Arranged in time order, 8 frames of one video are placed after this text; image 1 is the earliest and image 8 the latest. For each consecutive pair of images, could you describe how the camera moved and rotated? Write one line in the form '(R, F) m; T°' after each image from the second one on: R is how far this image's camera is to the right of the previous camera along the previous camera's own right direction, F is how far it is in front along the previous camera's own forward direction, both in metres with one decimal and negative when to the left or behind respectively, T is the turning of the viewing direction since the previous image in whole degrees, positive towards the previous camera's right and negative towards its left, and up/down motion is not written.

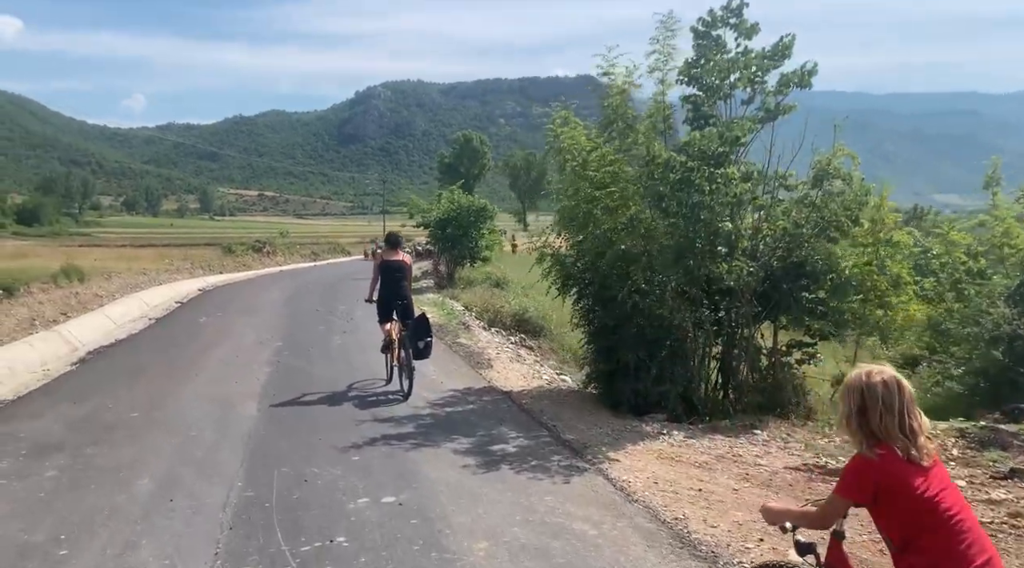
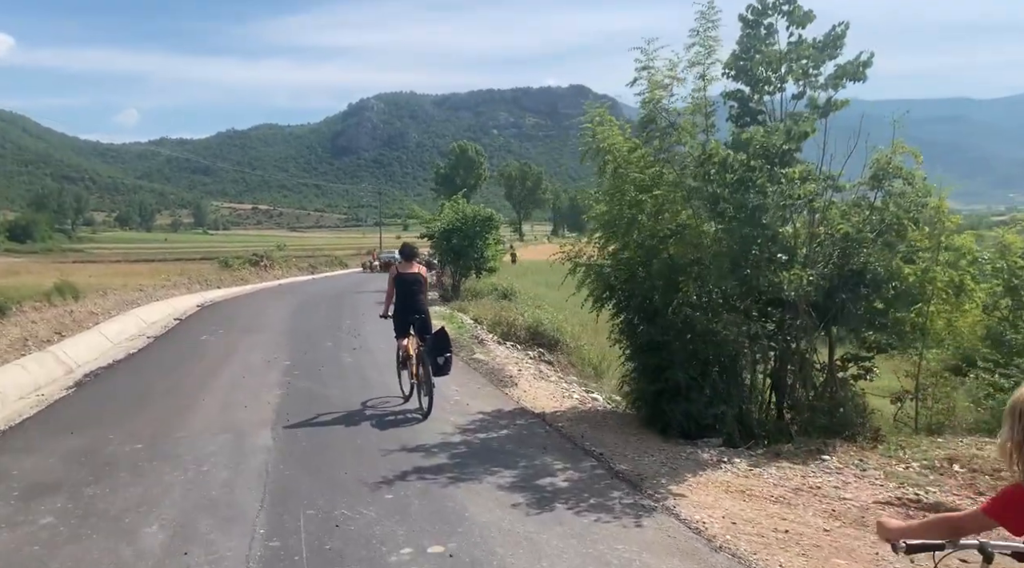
(-0.4, +0.6) m; 0°
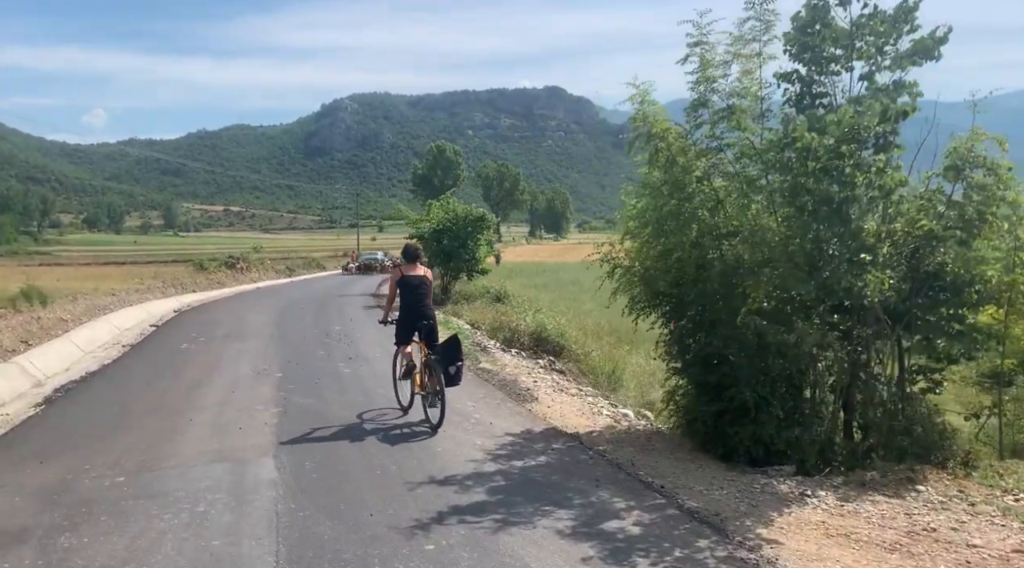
(-0.5, +0.9) m; +2°
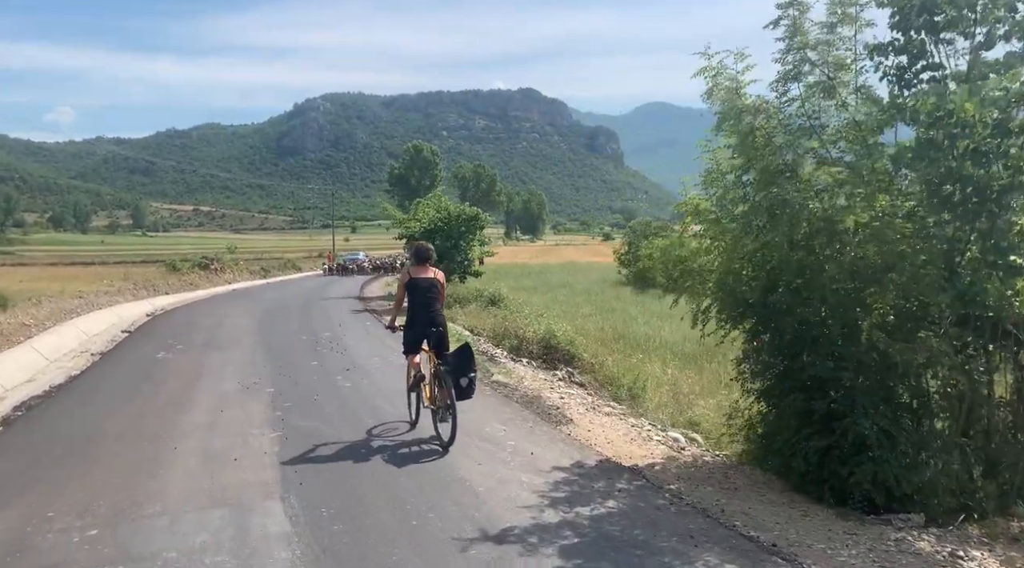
(-0.6, +1.1) m; +2°
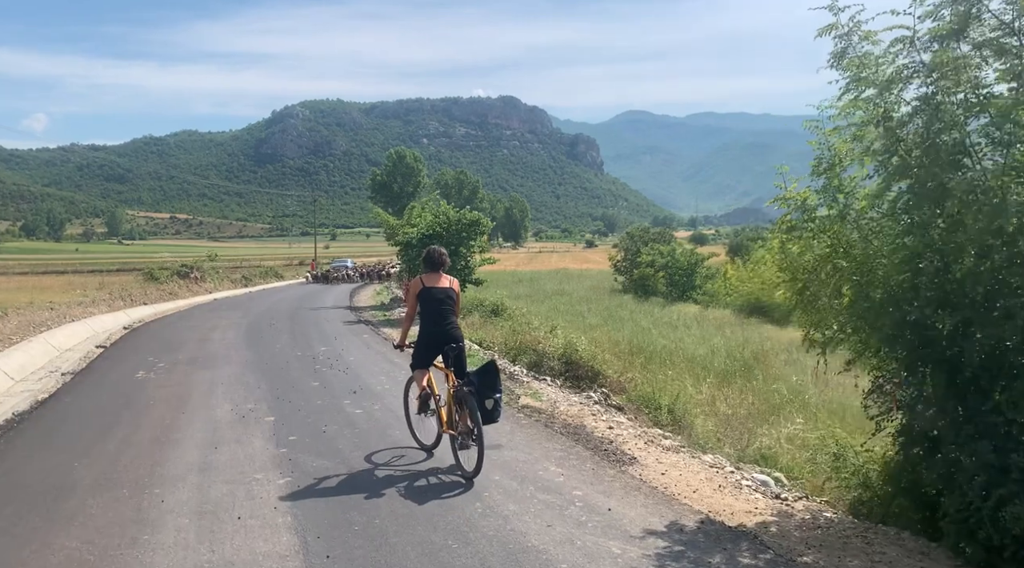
(-0.6, +1.3) m; +1°
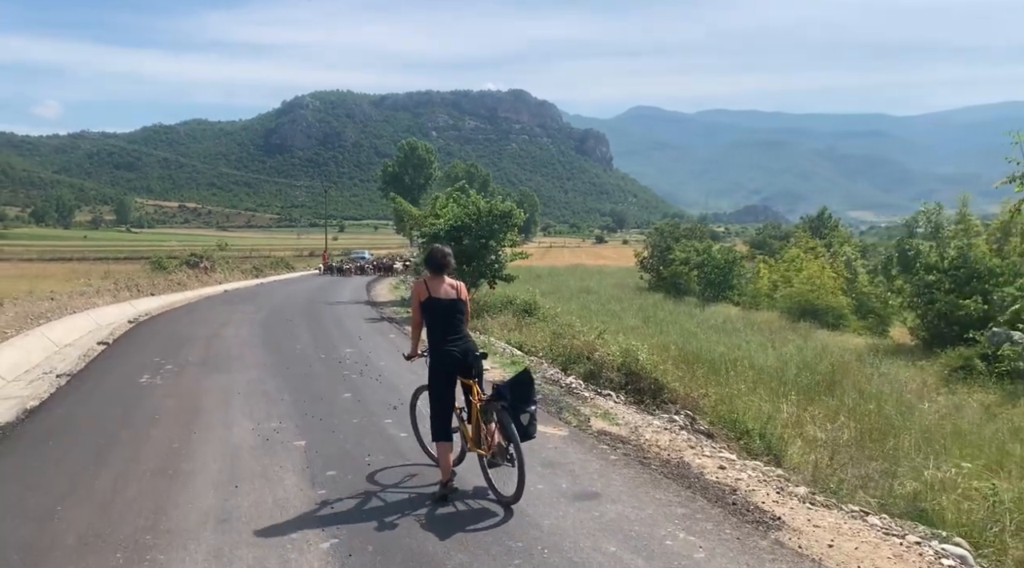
(-0.7, +1.6) m; -1°
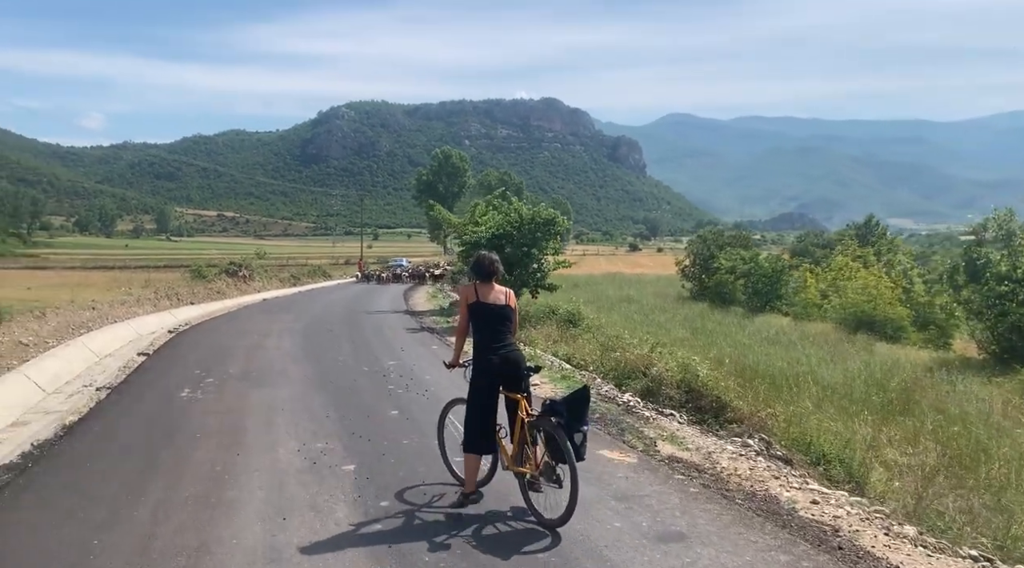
(-0.3, +0.5) m; -2°
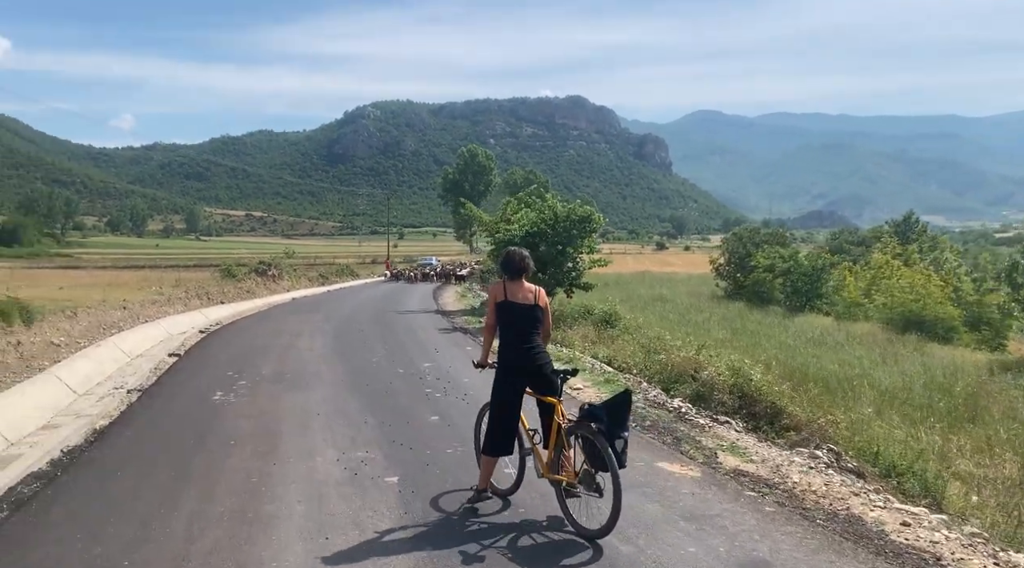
(-0.2, +0.5) m; -2°
